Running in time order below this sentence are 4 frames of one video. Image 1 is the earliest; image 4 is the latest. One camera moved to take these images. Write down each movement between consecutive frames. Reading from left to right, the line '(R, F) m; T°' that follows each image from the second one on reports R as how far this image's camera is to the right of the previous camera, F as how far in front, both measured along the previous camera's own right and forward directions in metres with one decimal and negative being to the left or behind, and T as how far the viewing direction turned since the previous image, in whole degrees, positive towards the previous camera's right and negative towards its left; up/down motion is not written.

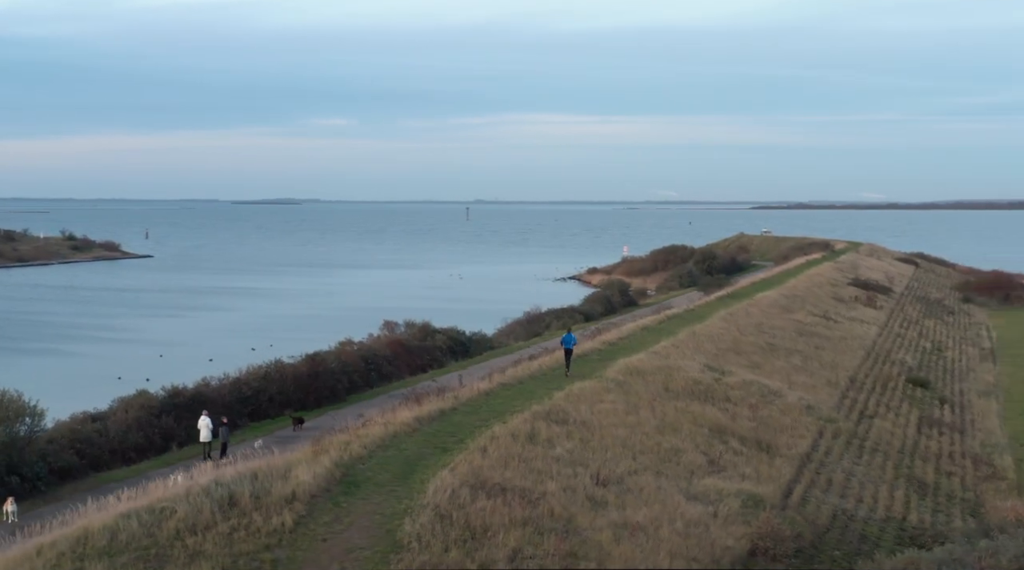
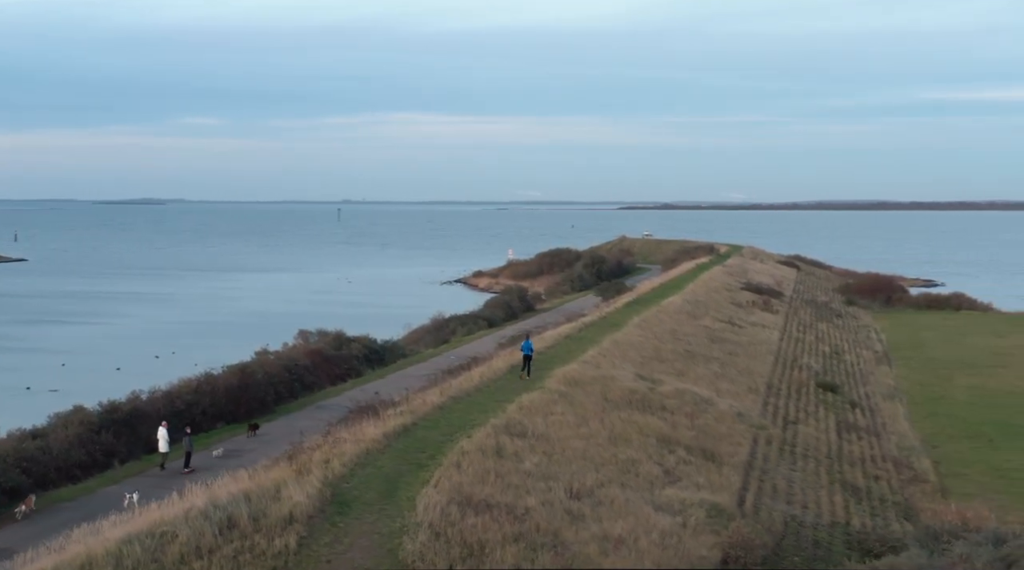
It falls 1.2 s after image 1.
(-1.0, -0.2) m; +5°
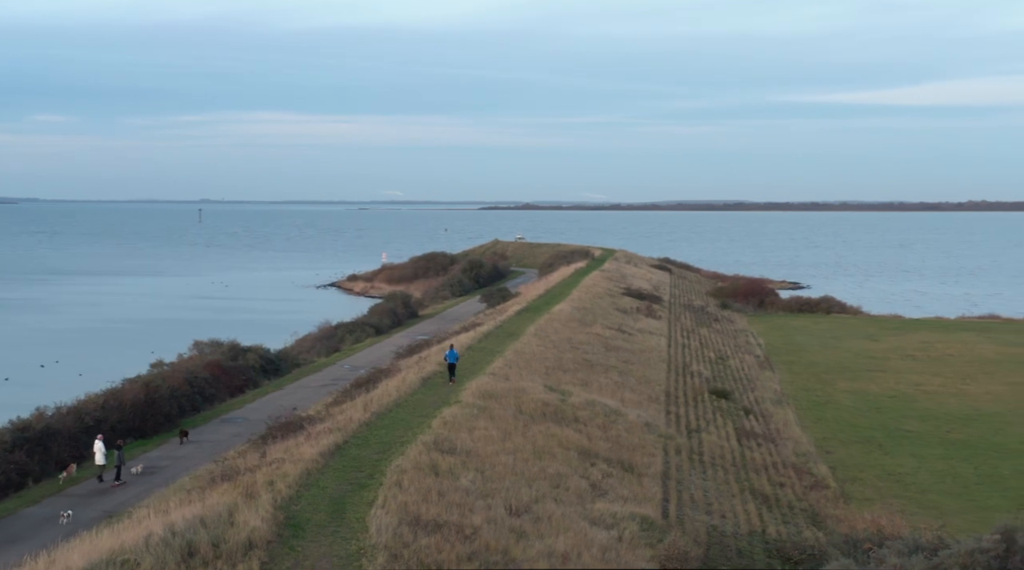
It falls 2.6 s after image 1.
(-0.8, -0.2) m; +6°
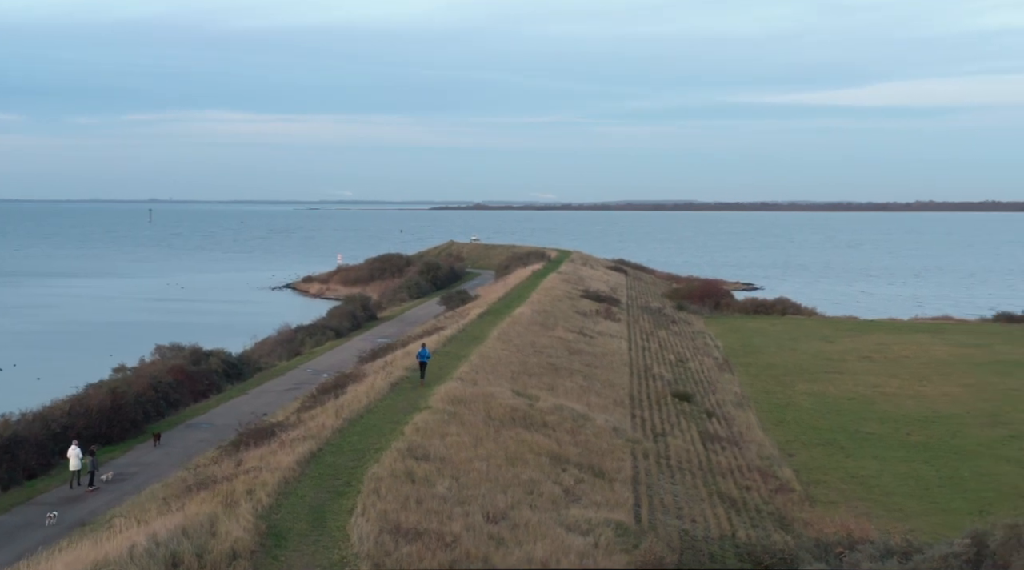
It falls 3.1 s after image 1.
(-0.3, -0.1) m; +2°
